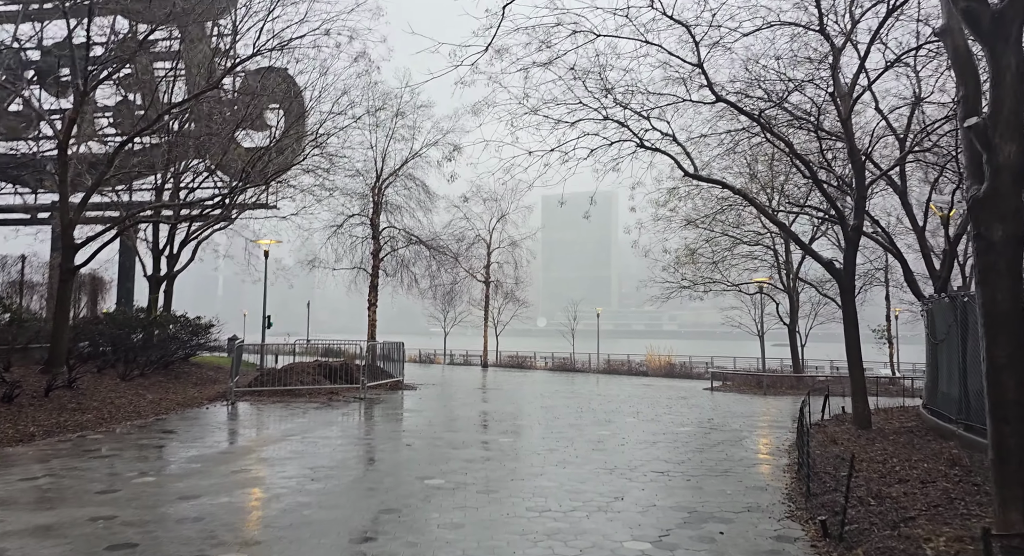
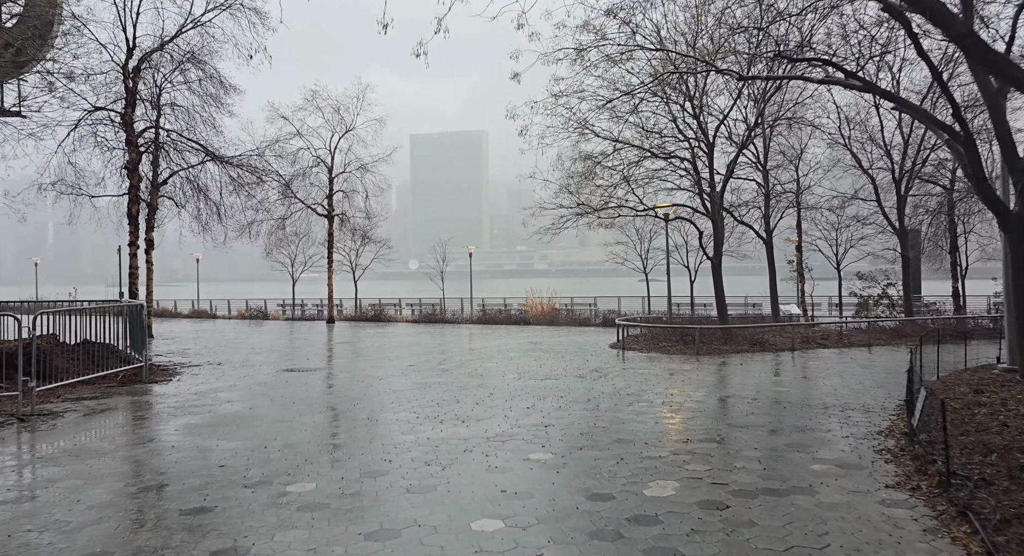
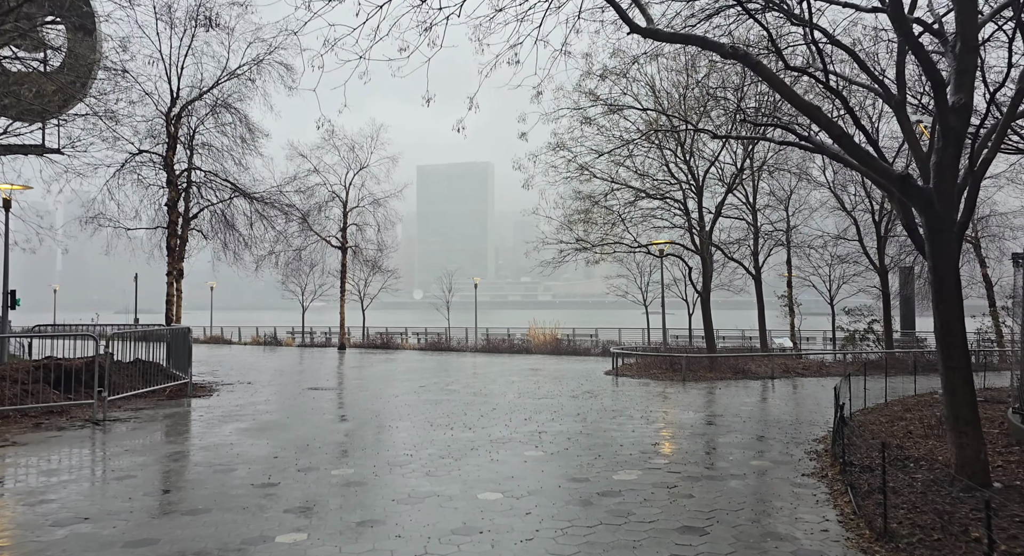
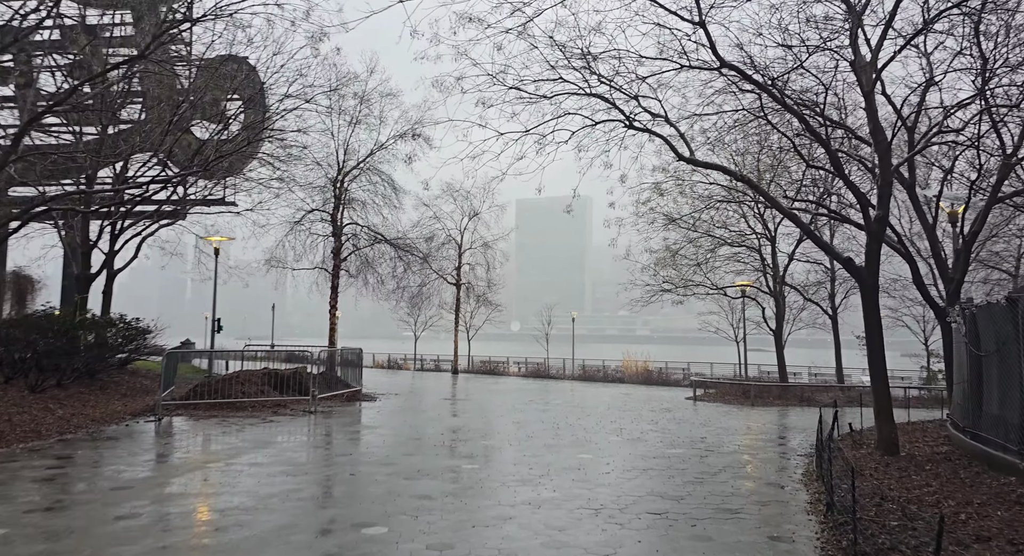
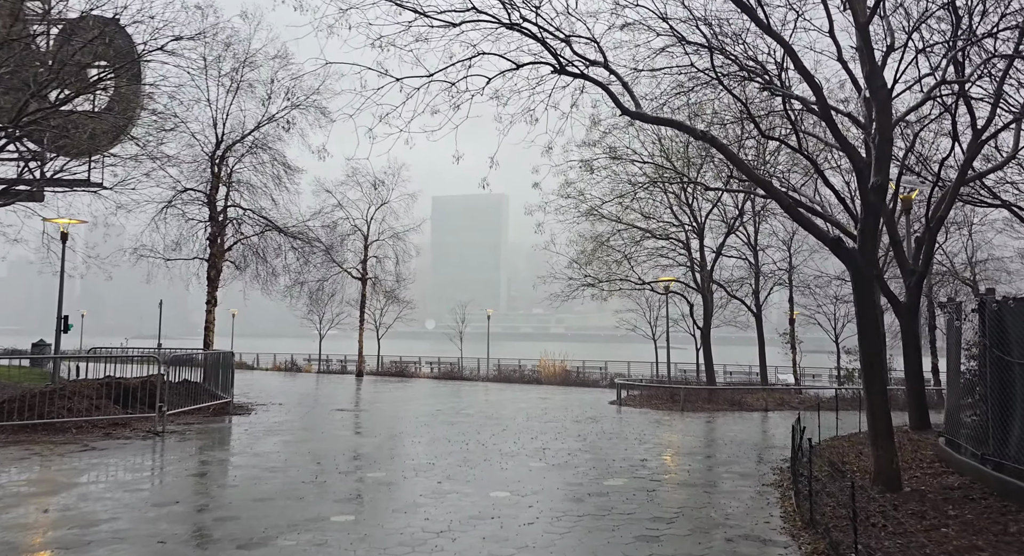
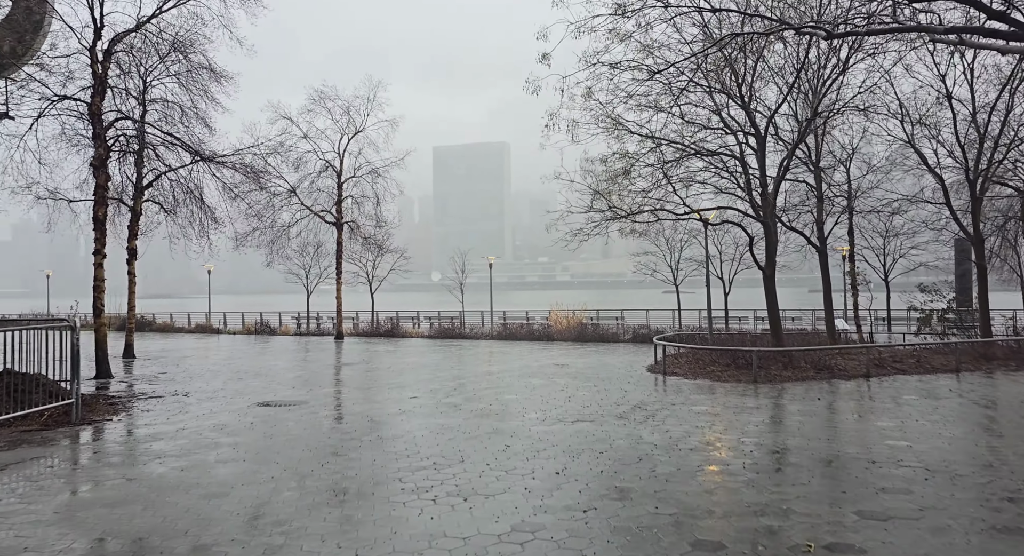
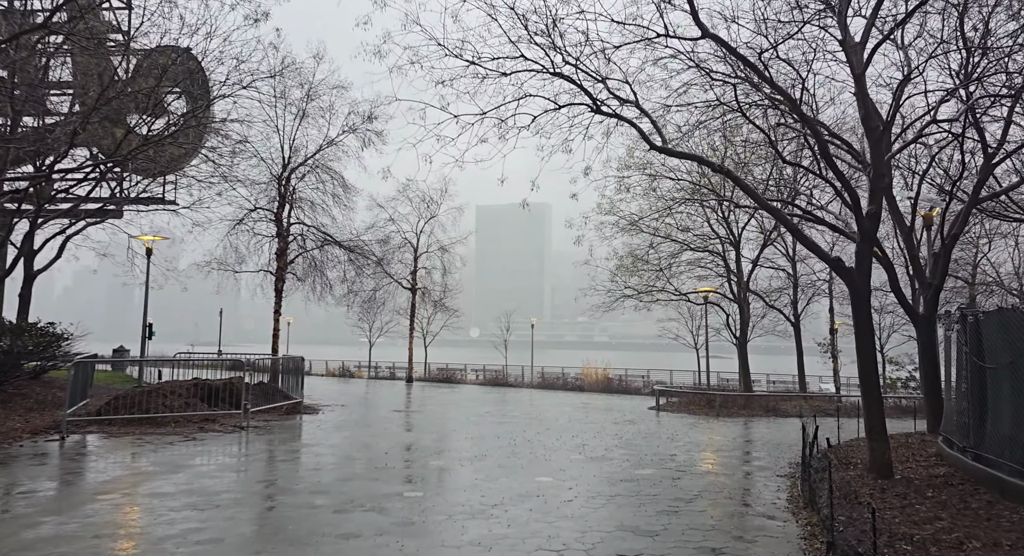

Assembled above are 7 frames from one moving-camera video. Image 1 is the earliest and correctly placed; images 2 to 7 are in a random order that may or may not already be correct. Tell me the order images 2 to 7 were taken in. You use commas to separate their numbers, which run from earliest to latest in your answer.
4, 7, 5, 3, 2, 6
